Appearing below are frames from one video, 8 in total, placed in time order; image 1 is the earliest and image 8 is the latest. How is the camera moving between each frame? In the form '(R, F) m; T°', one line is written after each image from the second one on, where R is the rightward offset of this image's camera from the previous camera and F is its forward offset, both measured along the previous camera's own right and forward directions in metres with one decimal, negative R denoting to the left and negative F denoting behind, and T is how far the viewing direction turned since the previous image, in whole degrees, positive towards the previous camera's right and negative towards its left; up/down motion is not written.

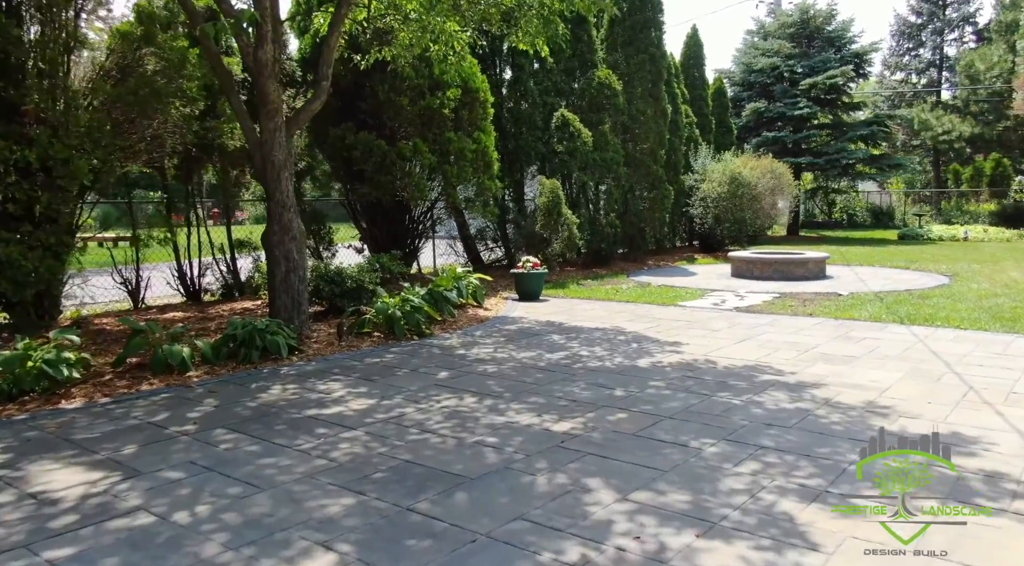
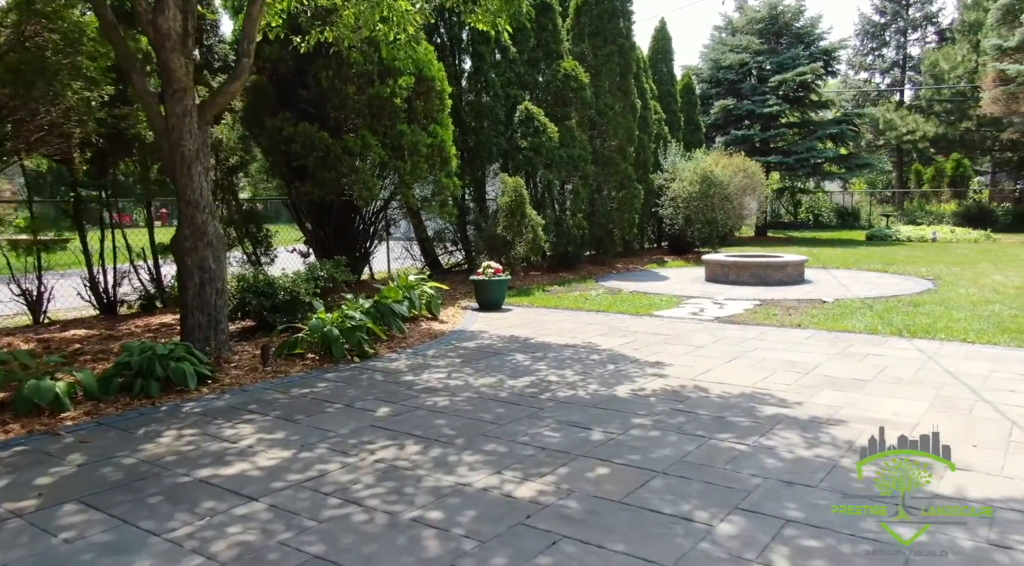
(+0.1, +0.9) m; +3°
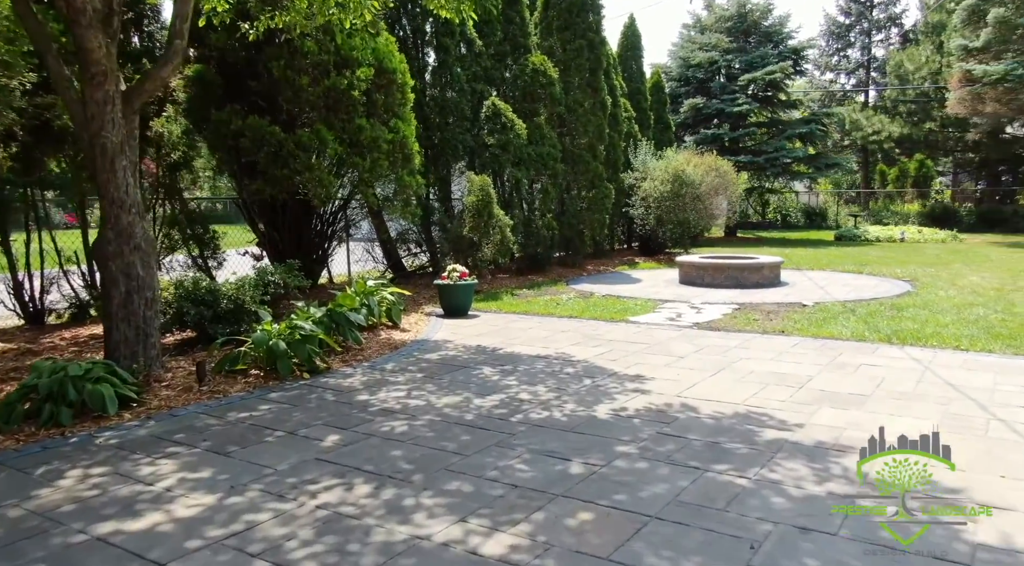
(0.0, +0.5) m; +3°
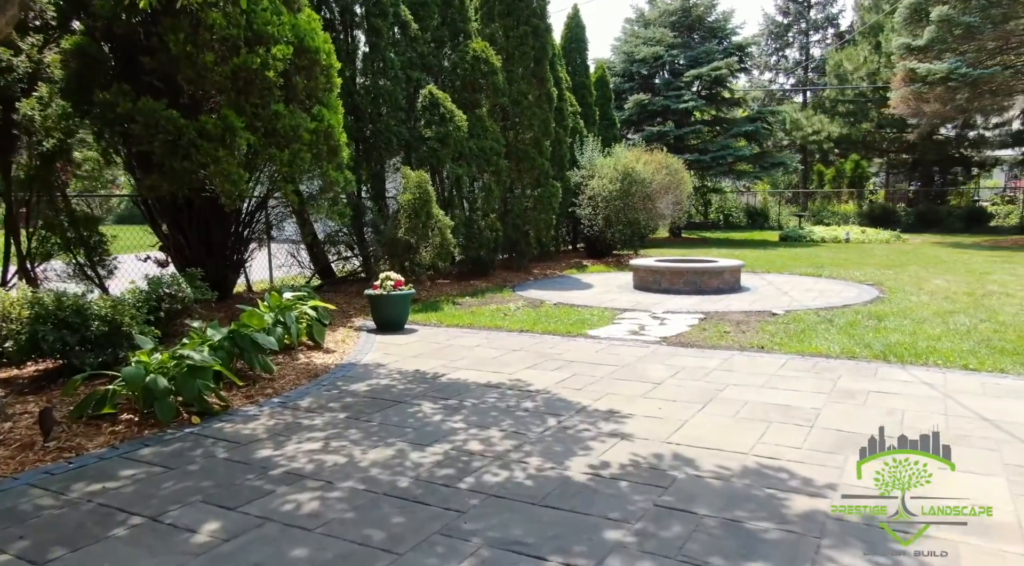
(0.0, +1.0) m; +5°
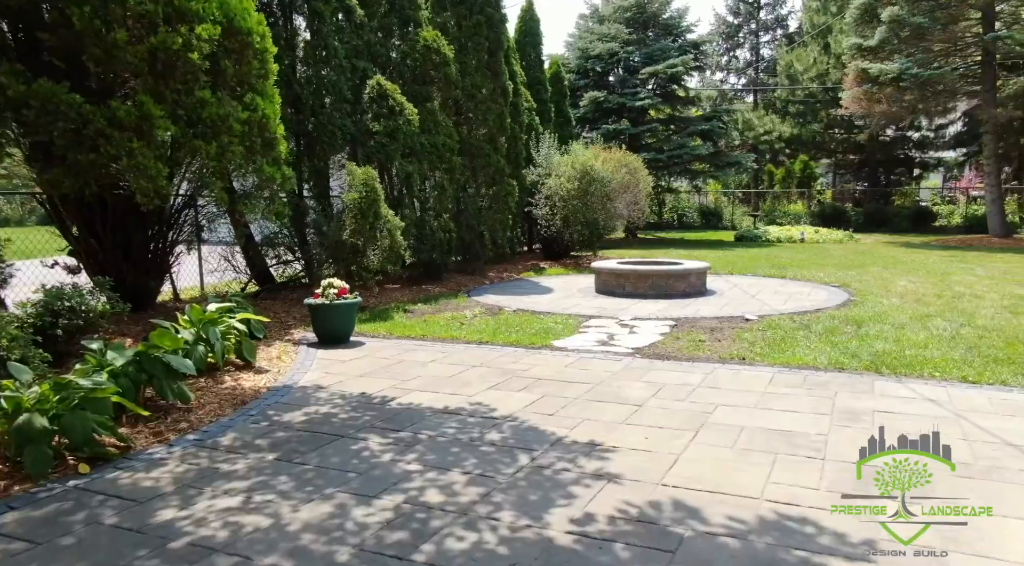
(-0.1, +0.7) m; +4°
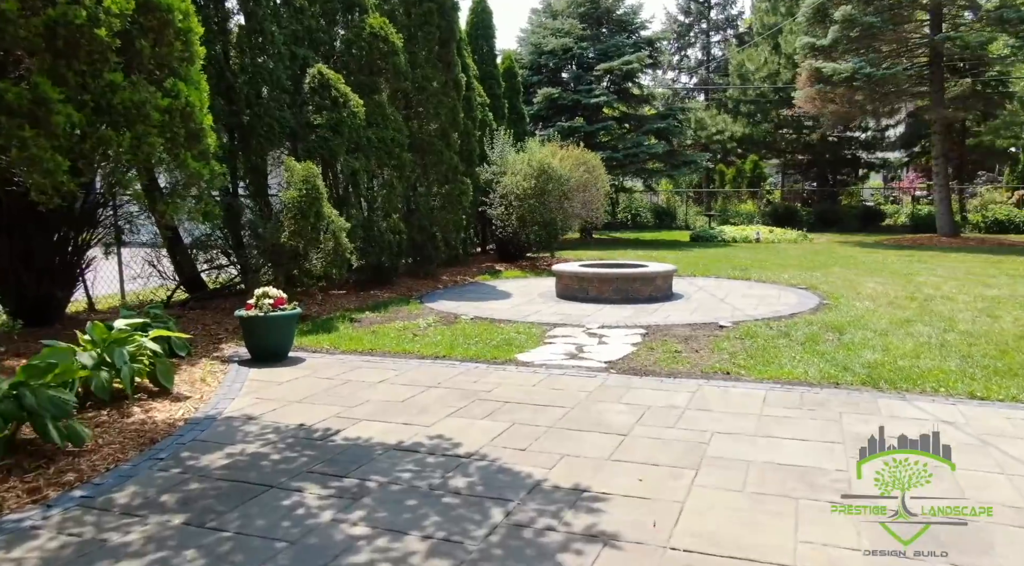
(-0.1, +0.7) m; +4°
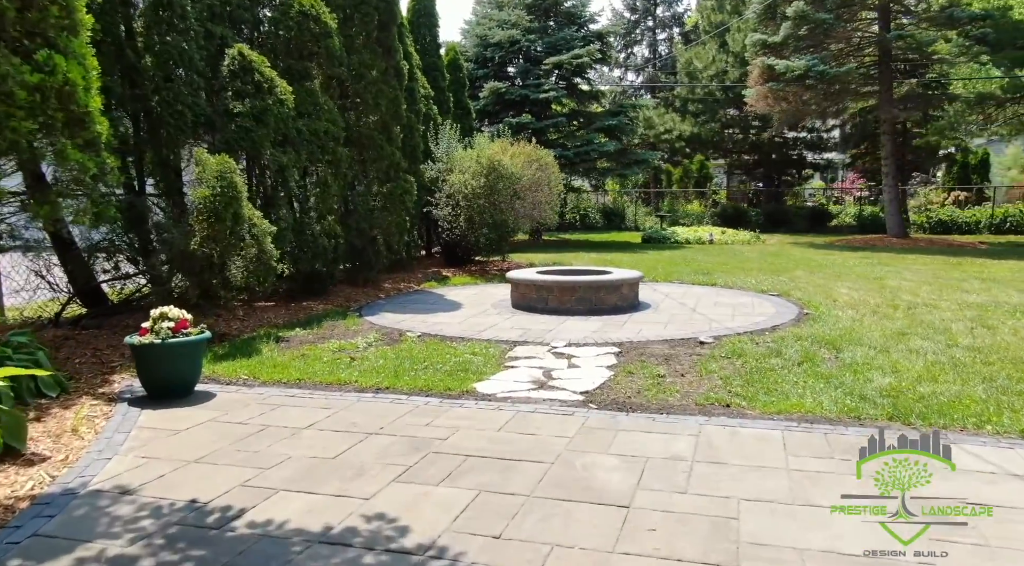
(-0.1, +1.0) m; +4°
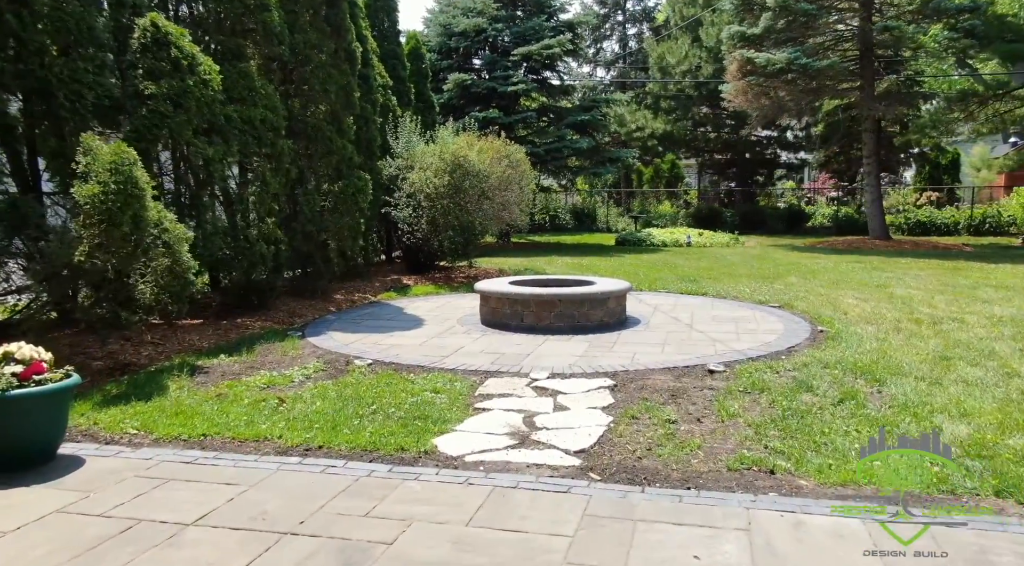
(0.0, +1.2) m; +3°
